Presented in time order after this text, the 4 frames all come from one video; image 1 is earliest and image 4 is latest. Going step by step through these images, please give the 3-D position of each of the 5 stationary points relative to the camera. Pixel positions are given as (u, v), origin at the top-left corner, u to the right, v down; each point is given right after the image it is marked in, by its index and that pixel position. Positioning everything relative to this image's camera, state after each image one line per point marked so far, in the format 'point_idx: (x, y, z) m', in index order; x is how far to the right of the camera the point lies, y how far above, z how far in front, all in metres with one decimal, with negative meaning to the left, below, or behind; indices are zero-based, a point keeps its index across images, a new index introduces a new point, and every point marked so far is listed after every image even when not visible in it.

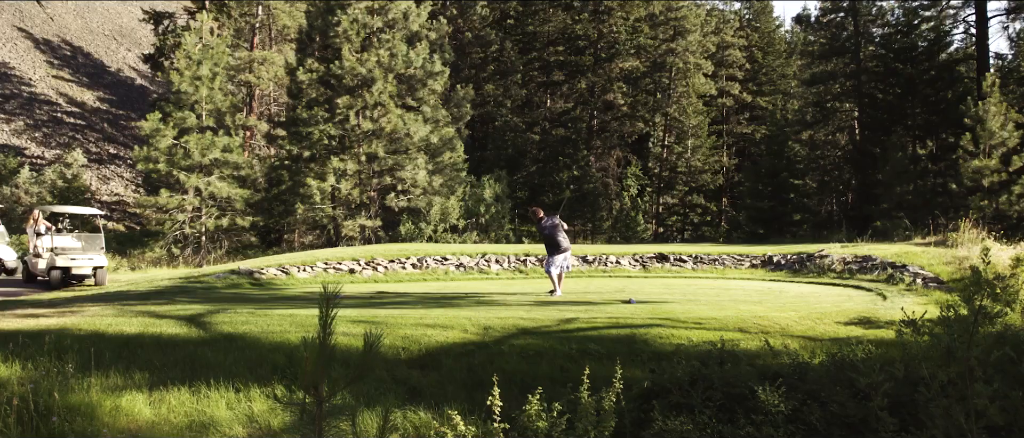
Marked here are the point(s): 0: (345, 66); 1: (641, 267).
0: (-11.5, +10.5, +14.5) m
1: (+6.1, -2.2, +9.9) m
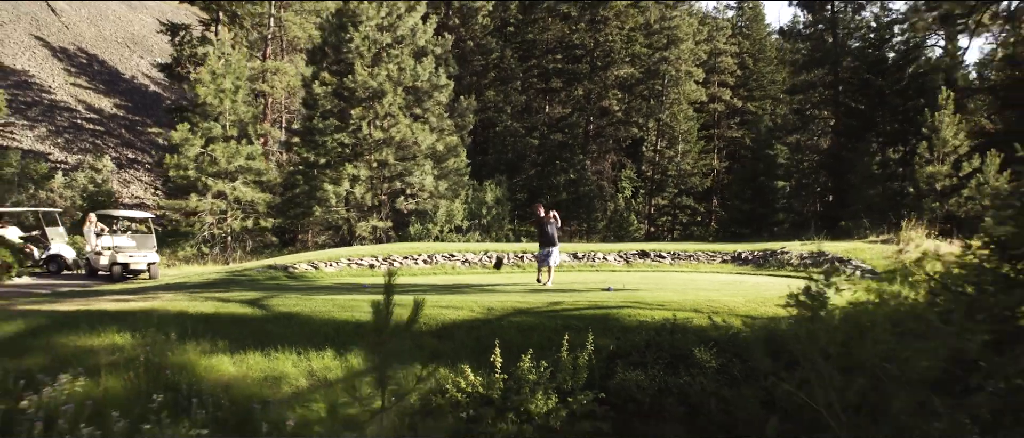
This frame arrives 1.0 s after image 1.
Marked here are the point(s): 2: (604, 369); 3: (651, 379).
0: (-11.5, +10.4, +15.7) m
1: (+6.1, -2.3, +11.0) m
2: (+2.1, -3.4, +4.7) m
3: (+3.2, -3.4, +4.8) m
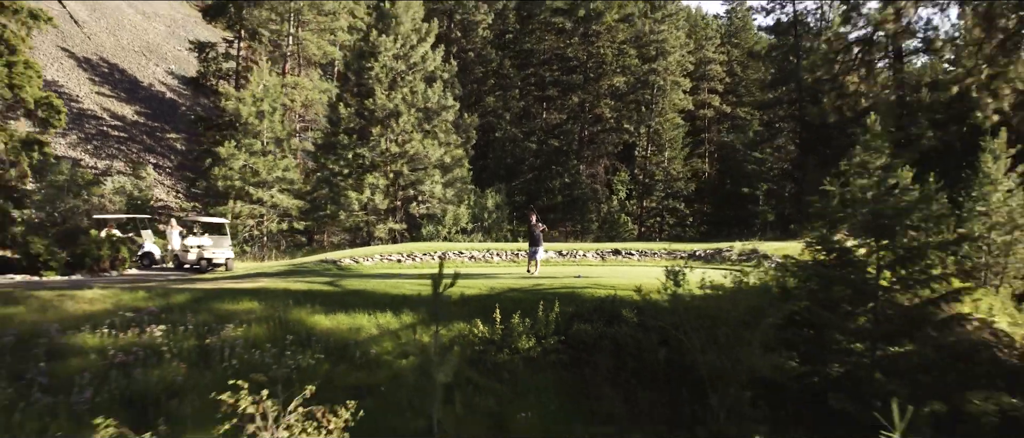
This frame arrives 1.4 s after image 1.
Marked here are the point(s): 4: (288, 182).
0: (-11.8, +10.2, +18.2) m
1: (+5.9, -2.6, +13.6) m
2: (+1.9, -3.7, +7.3) m
3: (+3.0, -3.7, +7.4) m
4: (-19.4, +3.2, +18.0) m
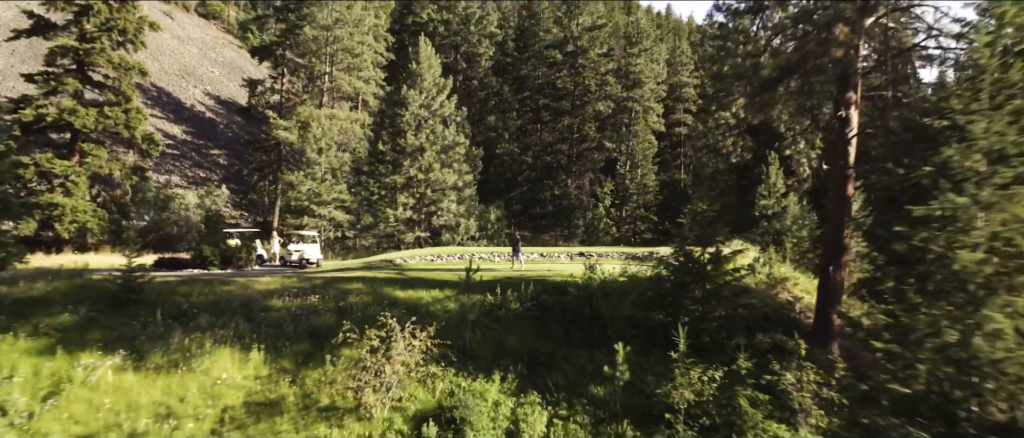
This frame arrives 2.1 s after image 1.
0: (-12.1, +9.1, +23.9) m
1: (+5.6, -3.7, +19.2) m
2: (+1.6, -4.8, +13.0) m
3: (+2.7, -4.8, +13.0) m
4: (-19.8, +2.1, +23.7) m
